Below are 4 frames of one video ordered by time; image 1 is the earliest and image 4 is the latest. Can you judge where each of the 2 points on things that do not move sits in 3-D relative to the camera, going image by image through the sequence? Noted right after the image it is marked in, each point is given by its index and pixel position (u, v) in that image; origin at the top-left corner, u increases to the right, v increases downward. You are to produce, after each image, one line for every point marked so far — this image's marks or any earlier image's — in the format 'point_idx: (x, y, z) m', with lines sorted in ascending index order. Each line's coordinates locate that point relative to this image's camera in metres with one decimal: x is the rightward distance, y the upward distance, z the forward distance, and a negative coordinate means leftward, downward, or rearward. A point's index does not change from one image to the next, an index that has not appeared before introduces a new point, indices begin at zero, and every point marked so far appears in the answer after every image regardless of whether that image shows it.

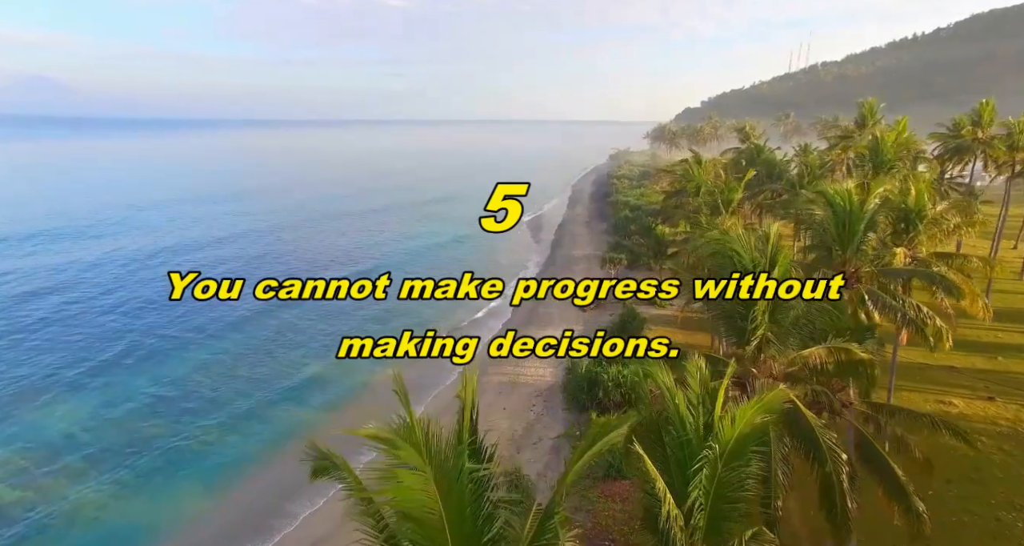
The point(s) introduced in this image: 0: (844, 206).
0: (+8.9, +1.7, +14.8) m
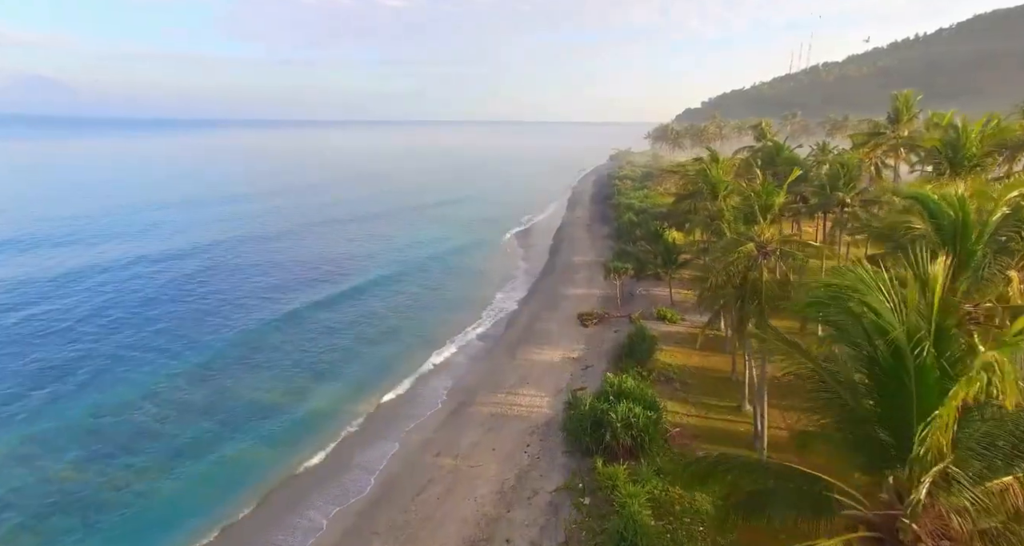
0: (+8.6, +1.0, +10.8) m
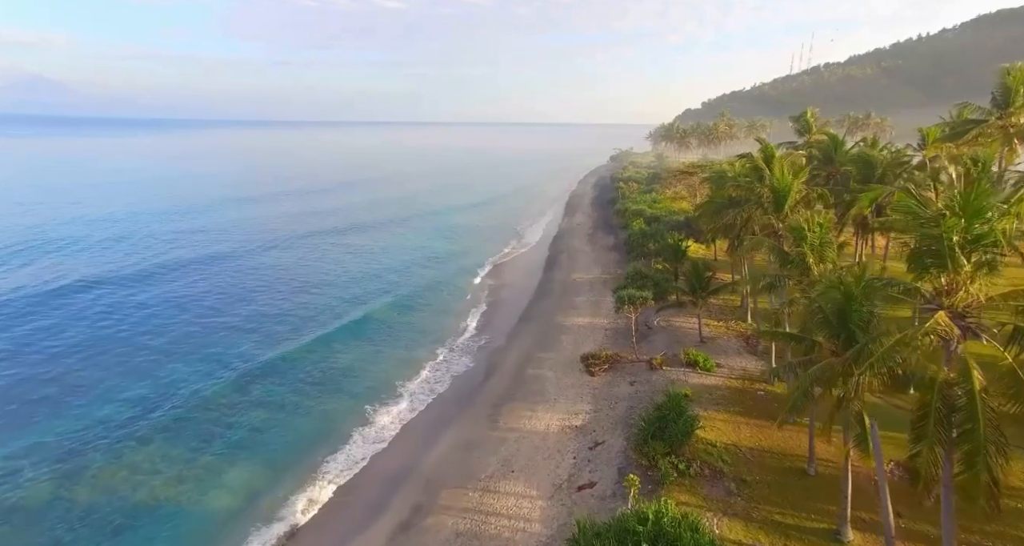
0: (+7.9, -0.5, +2.4) m
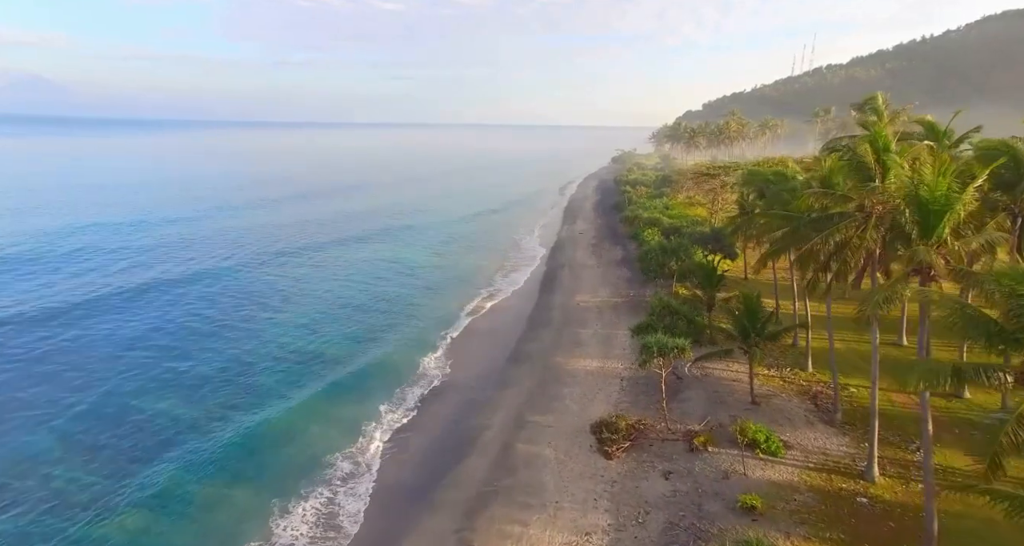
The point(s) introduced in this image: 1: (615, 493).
0: (+7.4, -1.9, -5.6) m
1: (+3.4, -7.0, +17.8) m
